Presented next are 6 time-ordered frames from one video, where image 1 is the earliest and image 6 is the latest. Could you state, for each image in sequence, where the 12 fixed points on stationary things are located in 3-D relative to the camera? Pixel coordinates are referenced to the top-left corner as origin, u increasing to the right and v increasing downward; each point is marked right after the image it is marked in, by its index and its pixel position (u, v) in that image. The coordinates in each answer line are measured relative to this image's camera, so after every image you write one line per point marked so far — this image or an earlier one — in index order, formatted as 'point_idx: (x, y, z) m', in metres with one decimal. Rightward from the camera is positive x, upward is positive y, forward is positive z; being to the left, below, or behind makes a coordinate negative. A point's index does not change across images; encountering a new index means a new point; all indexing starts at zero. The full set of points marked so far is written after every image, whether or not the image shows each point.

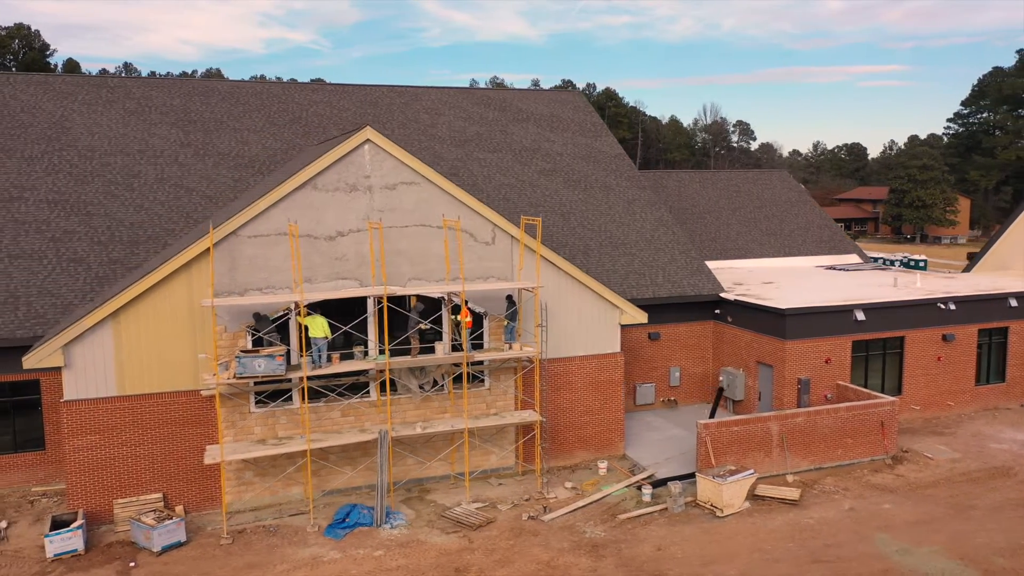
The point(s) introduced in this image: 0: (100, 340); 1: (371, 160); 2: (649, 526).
0: (-8.9, -1.1, +16.0) m
1: (-3.3, +3.0, +17.6) m
2: (+3.1, -5.3, +16.6) m
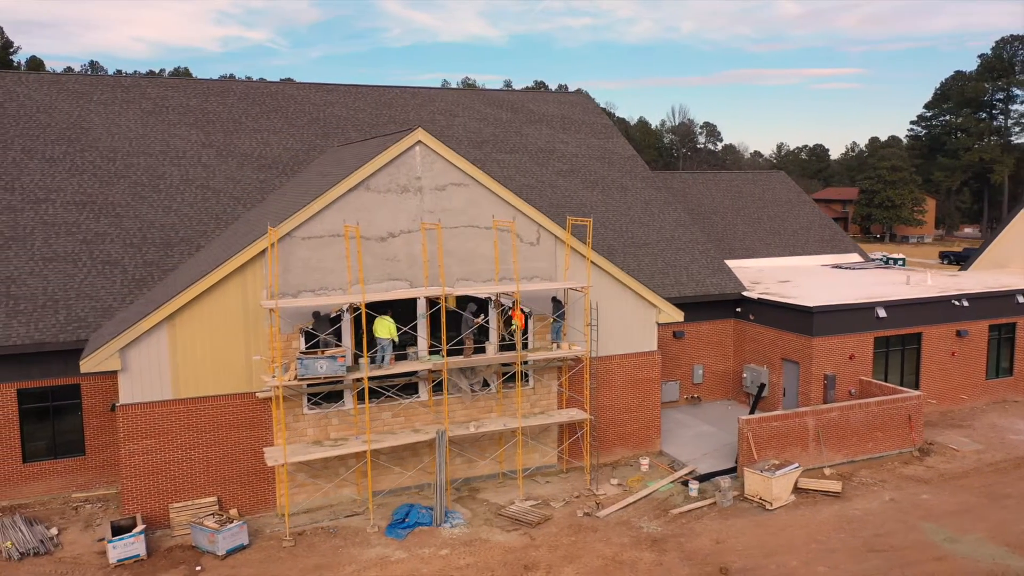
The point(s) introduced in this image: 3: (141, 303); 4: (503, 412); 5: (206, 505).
0: (-7.6, -1.2, +15.9) m
1: (-2.1, +3.0, +17.6) m
2: (+4.3, -5.3, +17.0) m
3: (-9.2, -0.4, +18.4) m
4: (-0.2, -3.1, +18.8) m
5: (-6.8, -4.8, +16.5) m
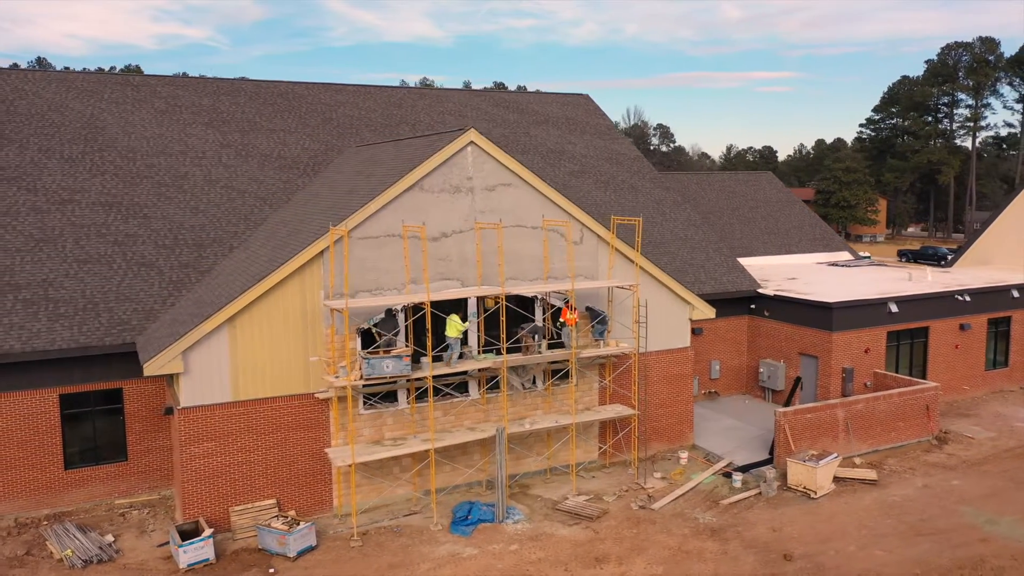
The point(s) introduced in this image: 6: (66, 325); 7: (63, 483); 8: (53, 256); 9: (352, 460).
0: (-6.2, -1.2, +15.7) m
1: (-0.9, +3.0, +17.8) m
2: (+5.7, -5.2, +17.5) m
3: (-7.9, -0.4, +18.1) m
4: (+1.0, -3.1, +19.1) m
5: (-5.4, -4.8, +16.3) m
6: (-10.3, -0.9, +17.2) m
7: (-10.6, -4.6, +17.5) m
8: (-11.7, +0.8, +18.9) m
9: (-3.4, -3.7, +16.1) m
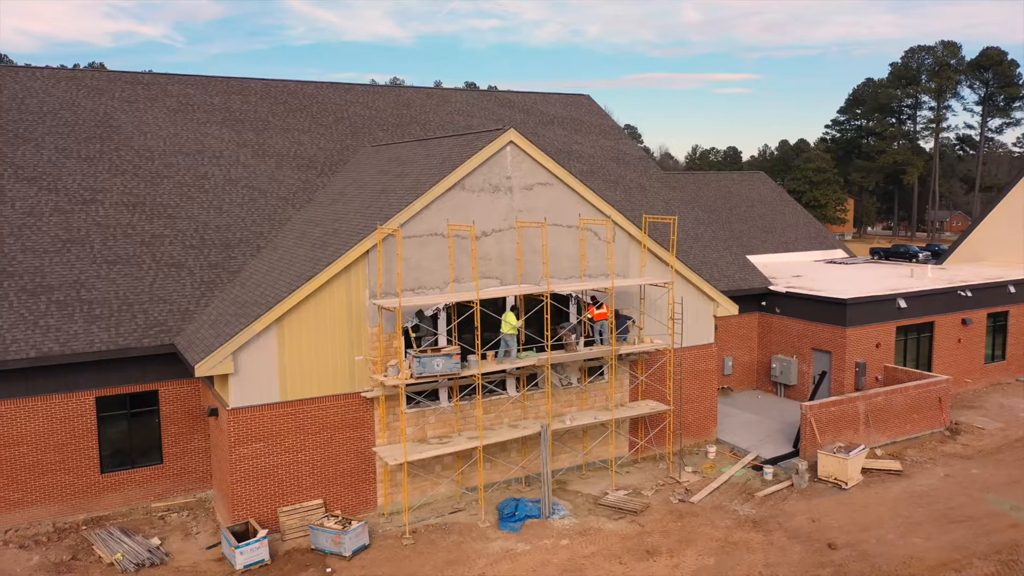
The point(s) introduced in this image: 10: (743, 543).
0: (-5.2, -1.2, +15.6) m
1: (0.0, +3.1, +17.9) m
2: (+6.7, -5.1, +17.9) m
3: (-7.0, -0.4, +17.9) m
4: (+1.9, -3.0, +19.3) m
5: (-4.4, -4.8, +16.3) m
6: (-9.4, -0.9, +17.0) m
7: (-9.6, -4.6, +17.3) m
8: (-10.8, +0.8, +18.6) m
9: (-2.4, -3.7, +16.1) m
10: (+4.9, -5.4, +15.7) m
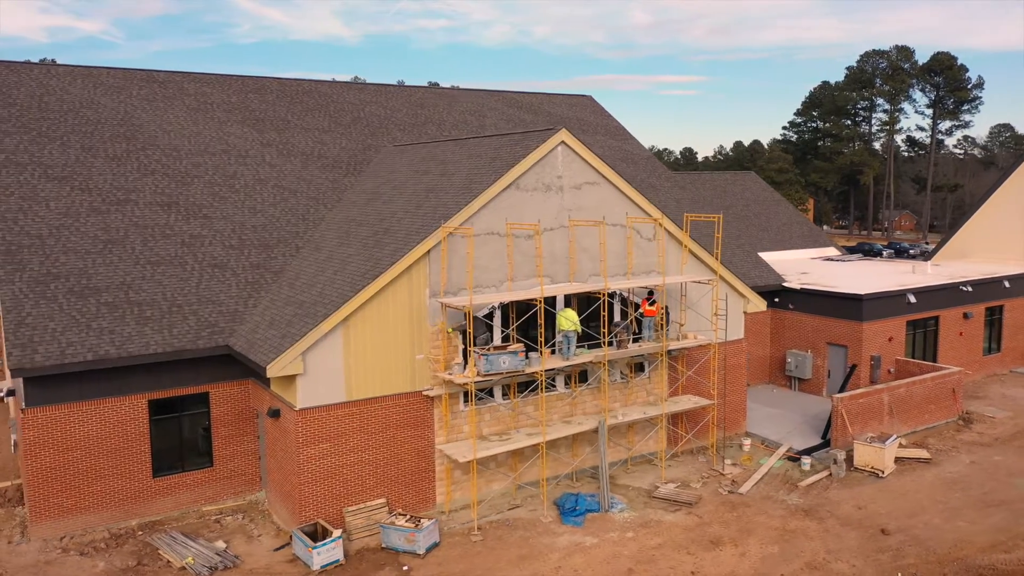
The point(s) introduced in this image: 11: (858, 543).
0: (-3.8, -1.2, +15.6) m
1: (+1.3, +3.1, +18.2) m
2: (+8.0, -5.0, +18.5) m
3: (-5.7, -0.4, +17.8) m
4: (+3.1, -3.0, +19.6) m
5: (-3.0, -4.8, +16.3) m
6: (-8.0, -0.9, +16.7) m
7: (-8.3, -4.7, +17.0) m
8: (-9.5, +0.8, +18.3) m
9: (-1.0, -3.7, +16.3) m
10: (+6.3, -5.3, +16.3) m
11: (+7.3, -5.4, +15.7) m
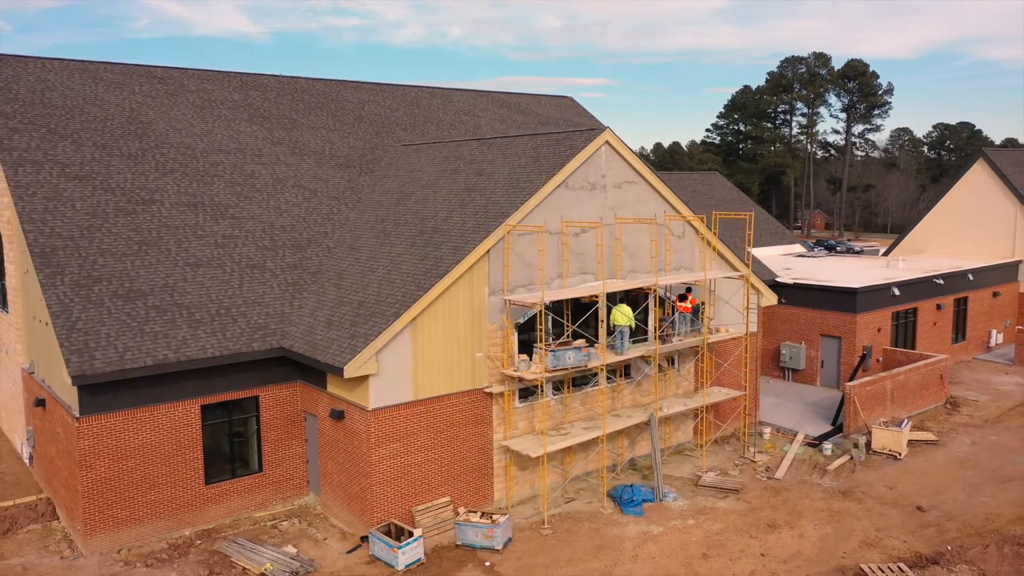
0: (-2.3, -1.2, +15.6) m
1: (+2.4, +3.2, +18.6) m
2: (+9.1, -4.9, +19.6) m
3: (-4.5, -0.4, +17.6) m
4: (+4.1, -2.9, +20.3) m
5: (-1.5, -4.8, +16.4) m
6: (-6.6, -0.9, +16.3) m
7: (-6.9, -4.7, +16.5) m
8: (-8.3, +0.7, +17.7) m
9: (+0.4, -3.6, +16.5) m
10: (+7.7, -5.2, +17.2) m
11: (+8.8, -5.2, +16.8) m
